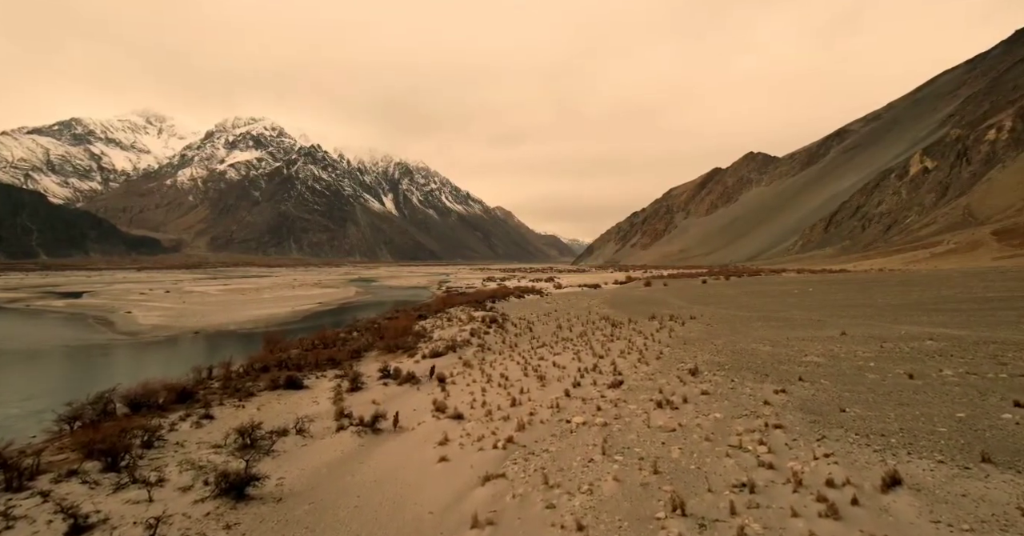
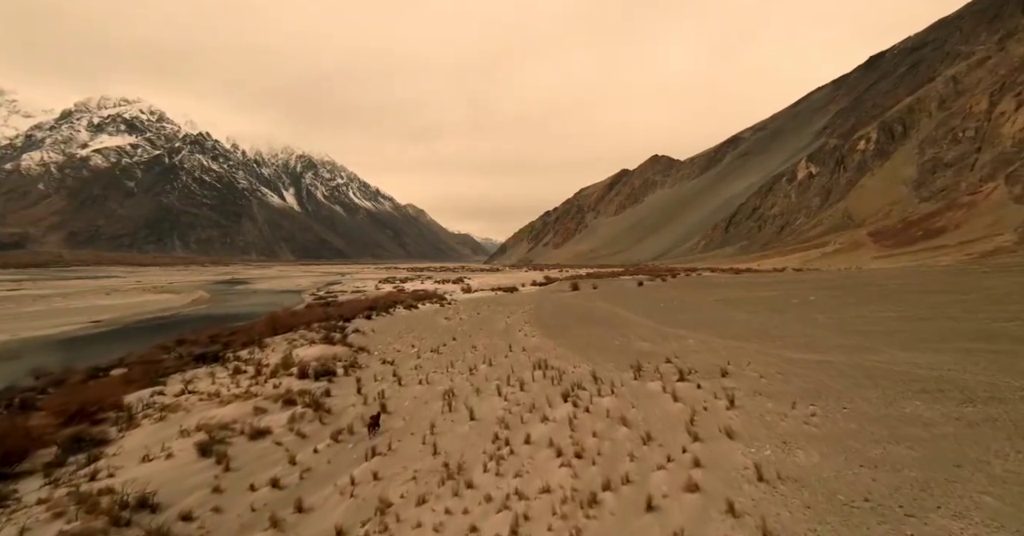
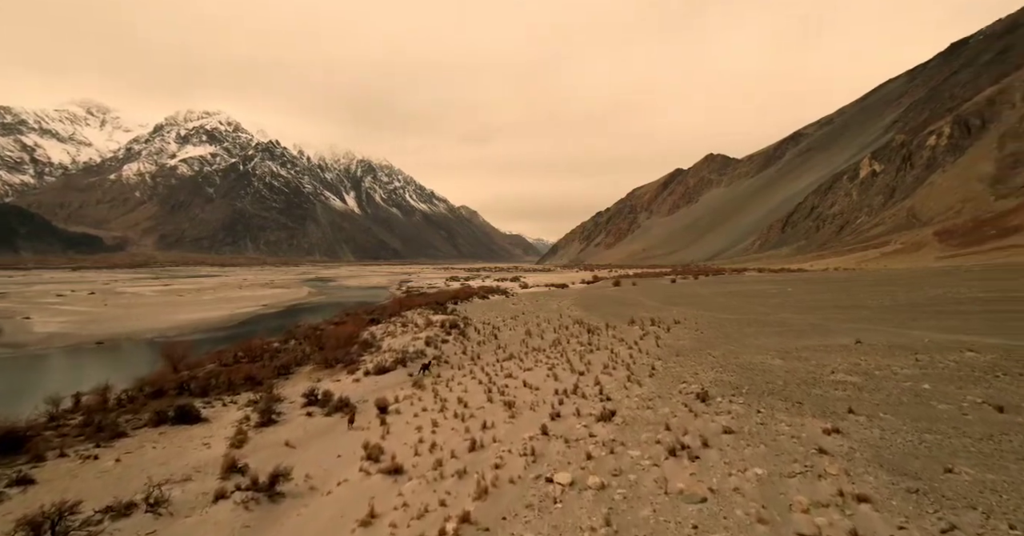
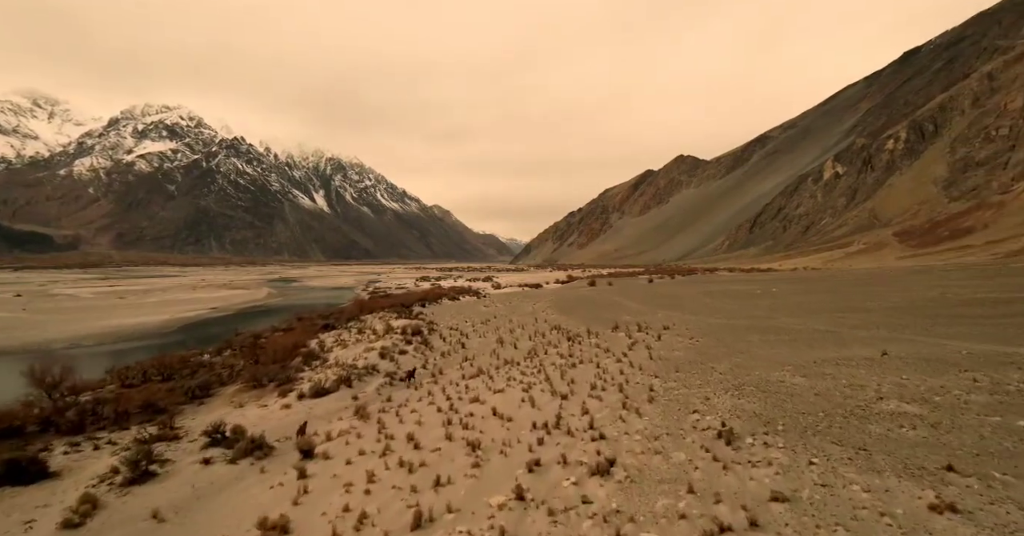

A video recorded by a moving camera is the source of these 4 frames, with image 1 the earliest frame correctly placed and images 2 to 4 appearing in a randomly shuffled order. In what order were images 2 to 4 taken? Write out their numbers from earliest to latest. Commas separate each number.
3, 4, 2
